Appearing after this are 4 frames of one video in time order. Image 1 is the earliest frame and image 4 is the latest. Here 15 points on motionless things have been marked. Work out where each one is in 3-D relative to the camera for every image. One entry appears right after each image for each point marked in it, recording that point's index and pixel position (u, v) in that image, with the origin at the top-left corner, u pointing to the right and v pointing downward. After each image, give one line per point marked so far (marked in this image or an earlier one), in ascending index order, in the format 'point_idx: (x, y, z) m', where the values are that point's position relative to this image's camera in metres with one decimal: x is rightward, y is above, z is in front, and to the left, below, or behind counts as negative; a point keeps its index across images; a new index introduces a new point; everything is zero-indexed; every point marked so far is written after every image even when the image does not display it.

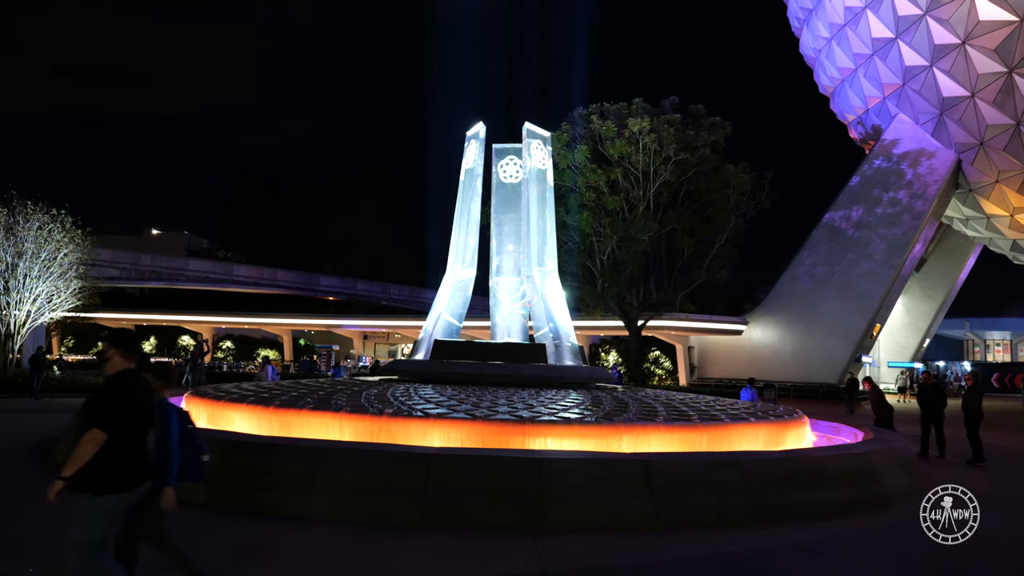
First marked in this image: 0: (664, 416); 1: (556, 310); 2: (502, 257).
0: (+2.0, -1.6, +9.3) m
1: (+1.0, -0.4, +15.2) m
2: (-0.1, +0.7, +15.7) m
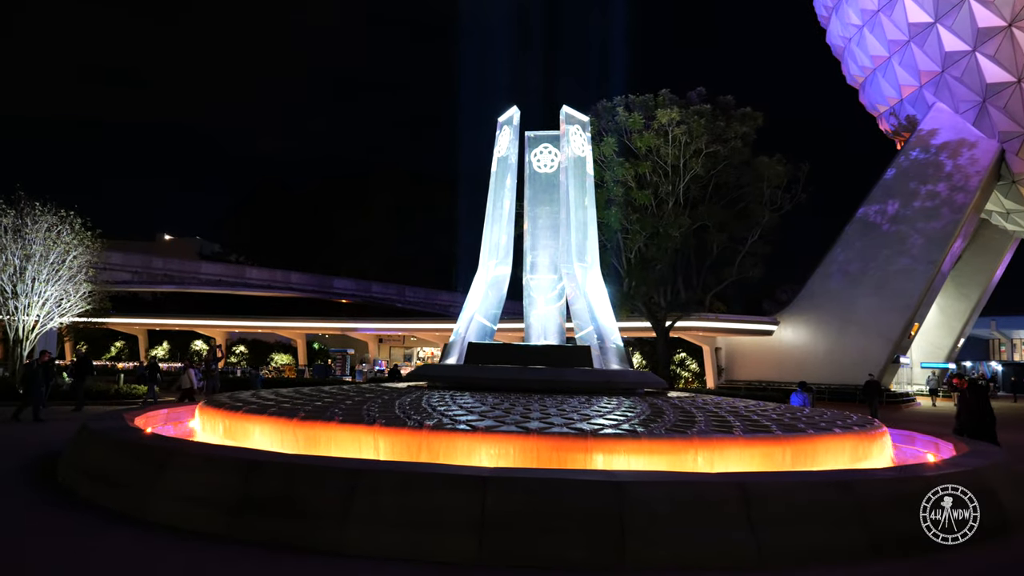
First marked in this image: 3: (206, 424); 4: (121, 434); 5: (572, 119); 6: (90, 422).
0: (+2.6, -1.6, +8.2) m
1: (+1.7, -0.4, +14.1) m
2: (+0.6, +0.7, +14.7) m
3: (-4.4, -1.9, +10.1) m
4: (-4.3, -1.6, +7.9) m
5: (+1.3, +3.5, +14.9) m
6: (-5.2, -1.7, +8.8) m
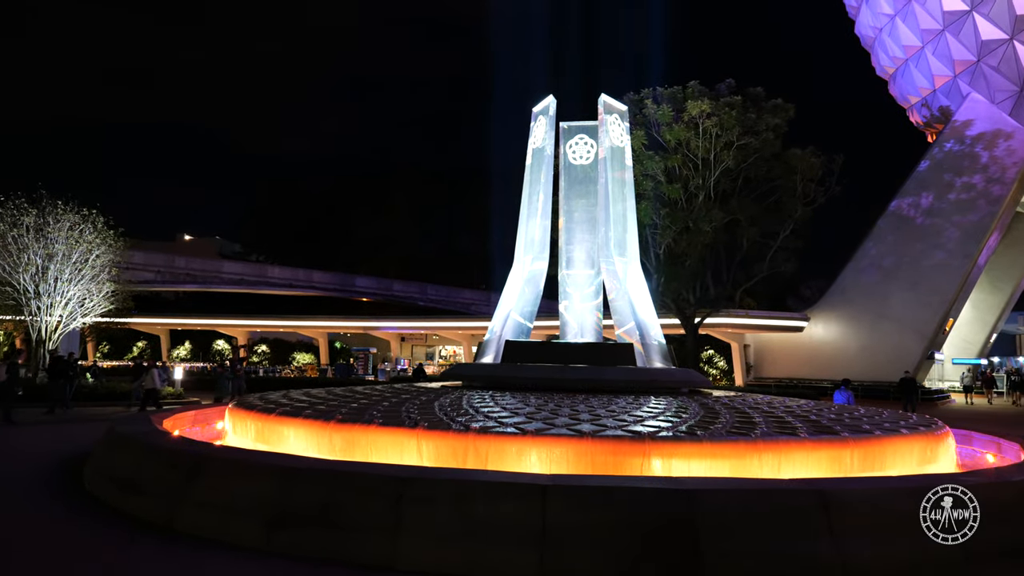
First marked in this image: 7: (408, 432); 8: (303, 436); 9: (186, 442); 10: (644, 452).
0: (+3.1, -1.5, +7.7) m
1: (+2.4, -0.3, +13.6) m
2: (+1.2, +0.8, +14.2) m
3: (-3.8, -1.9, +9.8) m
4: (-3.8, -1.6, +7.6) m
5: (+2.0, +3.6, +14.5) m
6: (-4.7, -1.6, +8.5) m
7: (-1.1, -1.5, +7.4) m
8: (-2.4, -1.7, +8.2) m
9: (-3.3, -1.5, +7.2) m
10: (+1.3, -1.6, +6.9) m
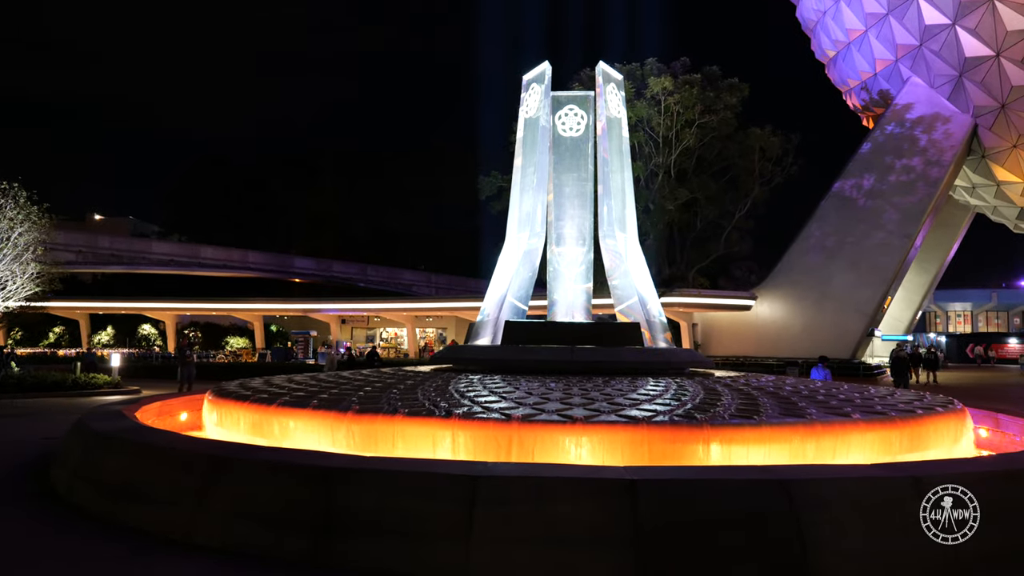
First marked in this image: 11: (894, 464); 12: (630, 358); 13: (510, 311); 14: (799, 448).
0: (+3.5, -1.2, +7.4) m
1: (+2.1, +0.1, +13.2) m
2: (+0.9, +1.2, +13.6) m
3: (-3.6, -1.6, +8.8) m
4: (-3.4, -1.4, +6.6) m
5: (+1.6, +4.0, +13.9) m
6: (-4.4, -1.4, +7.4) m
7: (-0.7, -1.2, +6.7) m
8: (-2.1, -1.5, +7.4) m
9: (-2.8, -1.3, +6.2) m
10: (+1.7, -1.3, +6.4) m
11: (+3.0, -1.3, +5.4) m
12: (+1.7, -1.1, +10.8) m
13: (-0.3, -0.4, +13.0) m
14: (+2.7, -1.5, +6.6) m
